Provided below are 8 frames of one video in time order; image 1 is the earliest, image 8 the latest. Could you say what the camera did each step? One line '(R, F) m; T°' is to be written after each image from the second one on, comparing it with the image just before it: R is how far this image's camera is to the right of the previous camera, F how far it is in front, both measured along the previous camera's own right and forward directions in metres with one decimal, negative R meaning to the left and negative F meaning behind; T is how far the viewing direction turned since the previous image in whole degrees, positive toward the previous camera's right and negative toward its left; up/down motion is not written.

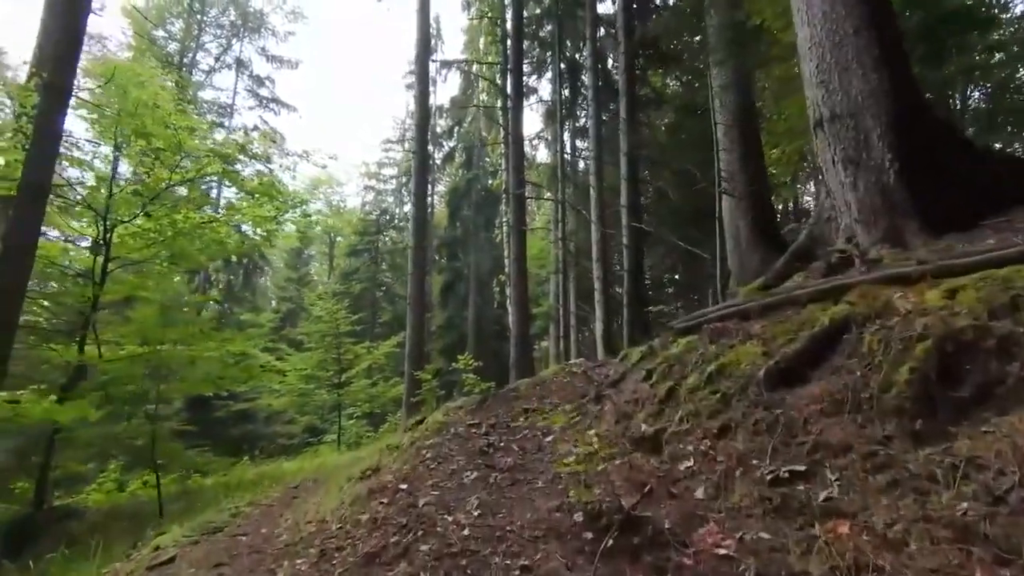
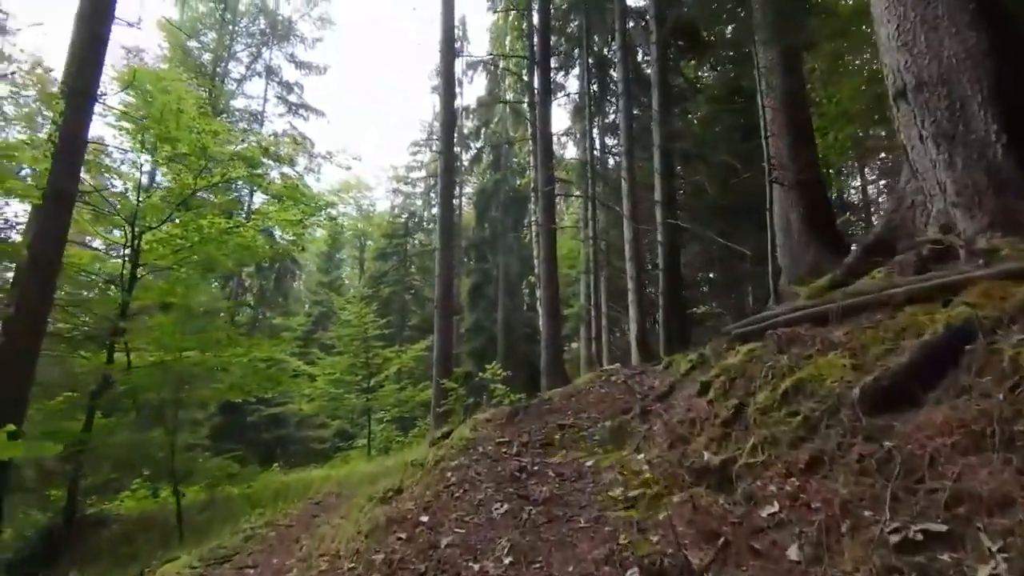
(0.0, +0.4) m; -2°
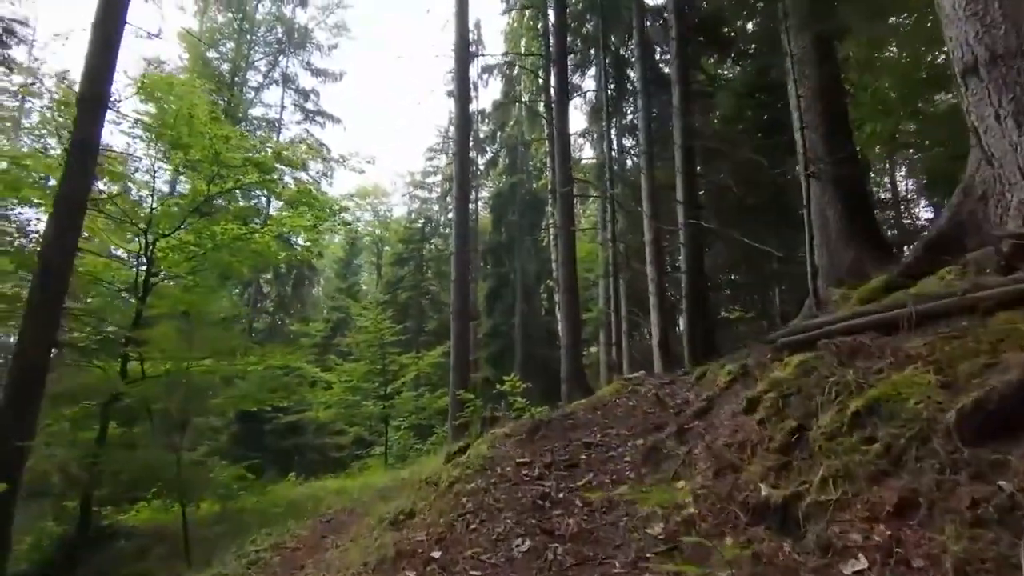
(0.0, +0.3) m; -1°
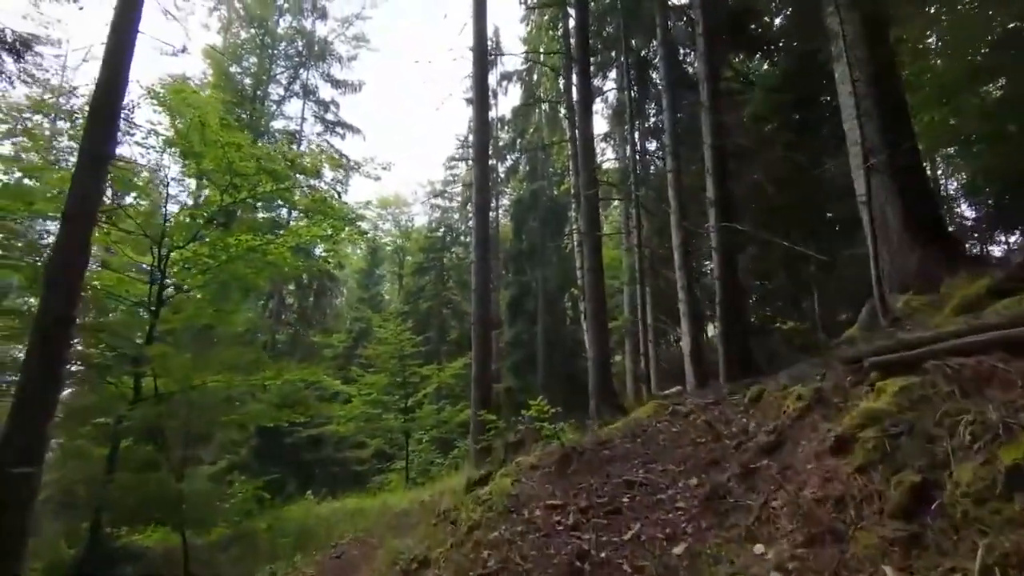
(0.0, +0.5) m; -2°
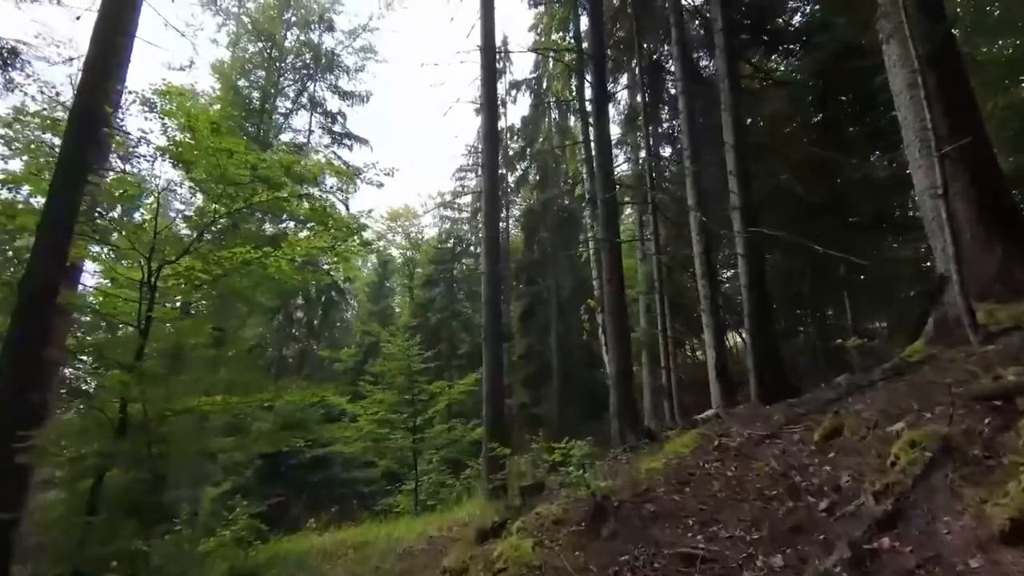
(0.0, +0.6) m; -1°
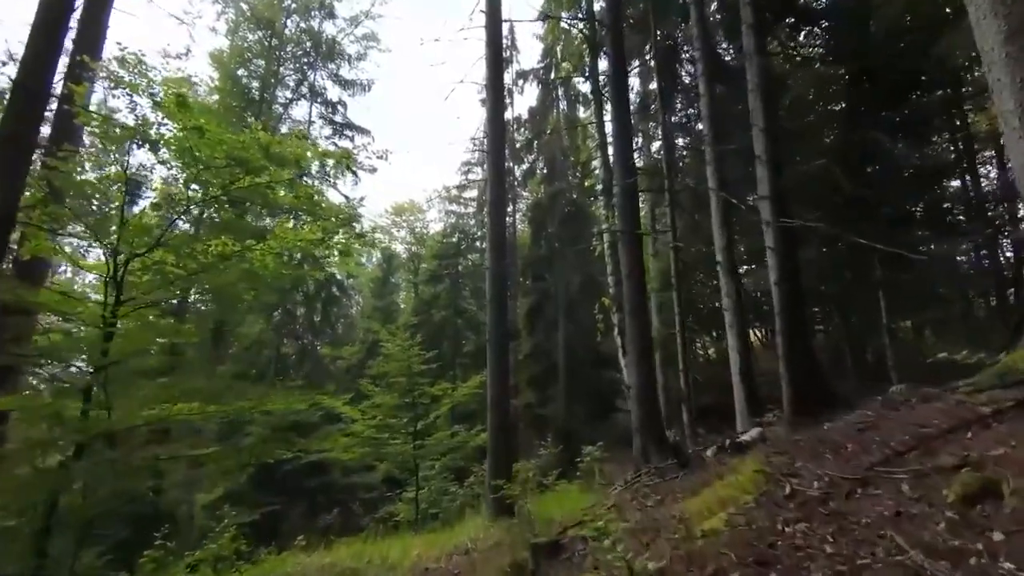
(0.0, +0.9) m; -1°
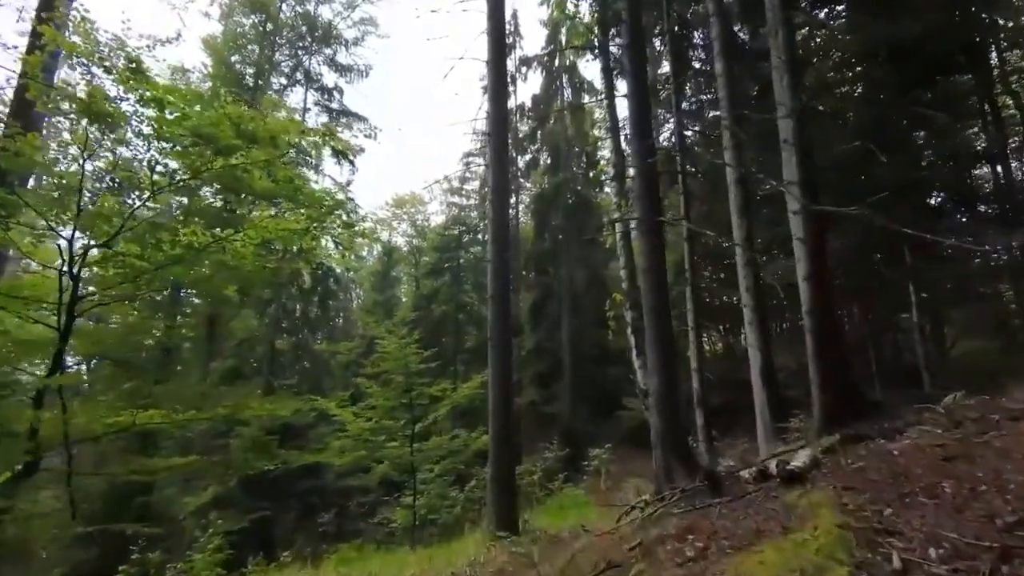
(0.0, +0.8) m; 0°
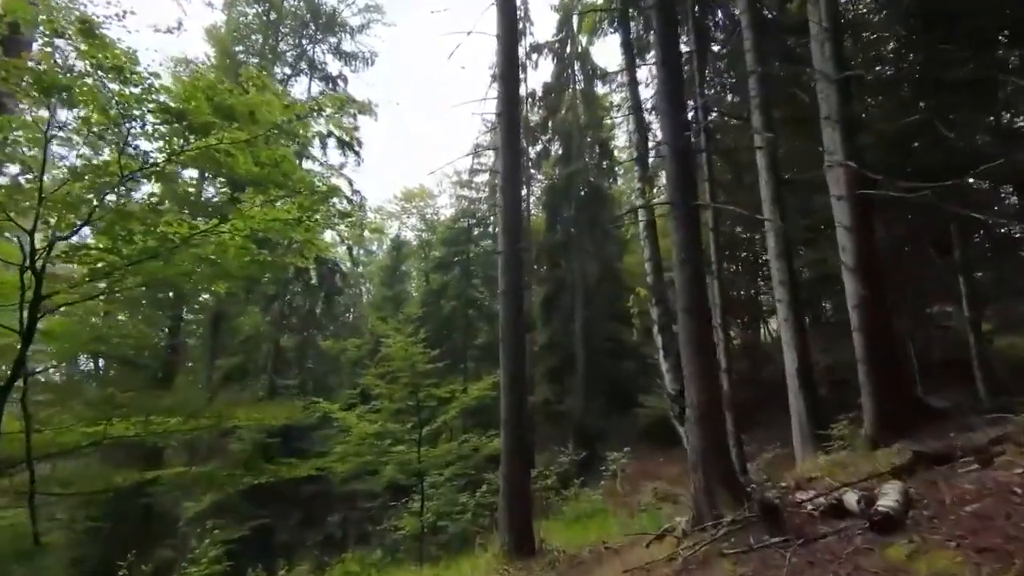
(0.0, +0.8) m; -1°
